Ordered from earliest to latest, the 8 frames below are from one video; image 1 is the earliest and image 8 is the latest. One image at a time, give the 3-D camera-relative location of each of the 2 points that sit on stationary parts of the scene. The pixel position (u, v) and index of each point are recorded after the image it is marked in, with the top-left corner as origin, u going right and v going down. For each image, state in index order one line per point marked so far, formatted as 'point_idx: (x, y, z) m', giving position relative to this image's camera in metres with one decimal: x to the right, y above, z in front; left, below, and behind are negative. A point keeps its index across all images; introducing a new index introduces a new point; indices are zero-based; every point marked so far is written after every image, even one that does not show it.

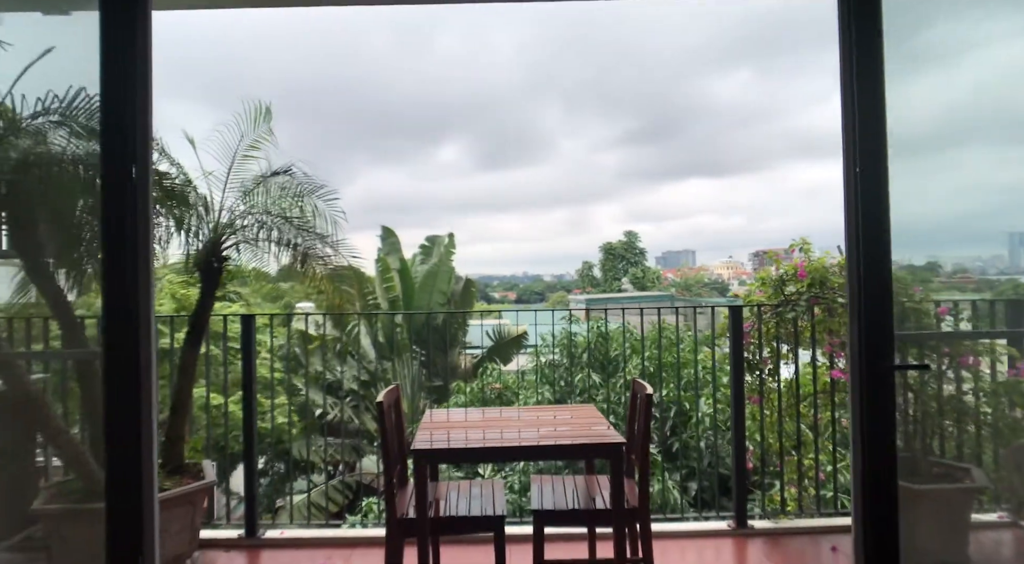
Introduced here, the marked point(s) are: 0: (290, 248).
0: (-1.2, +0.2, +3.3) m
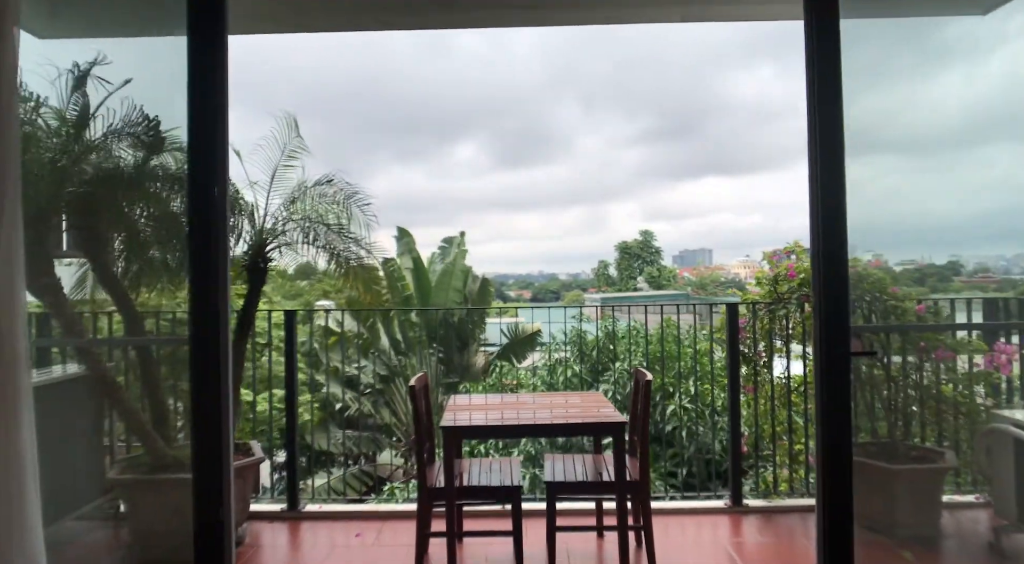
0: (-1.1, +0.2, +3.6) m
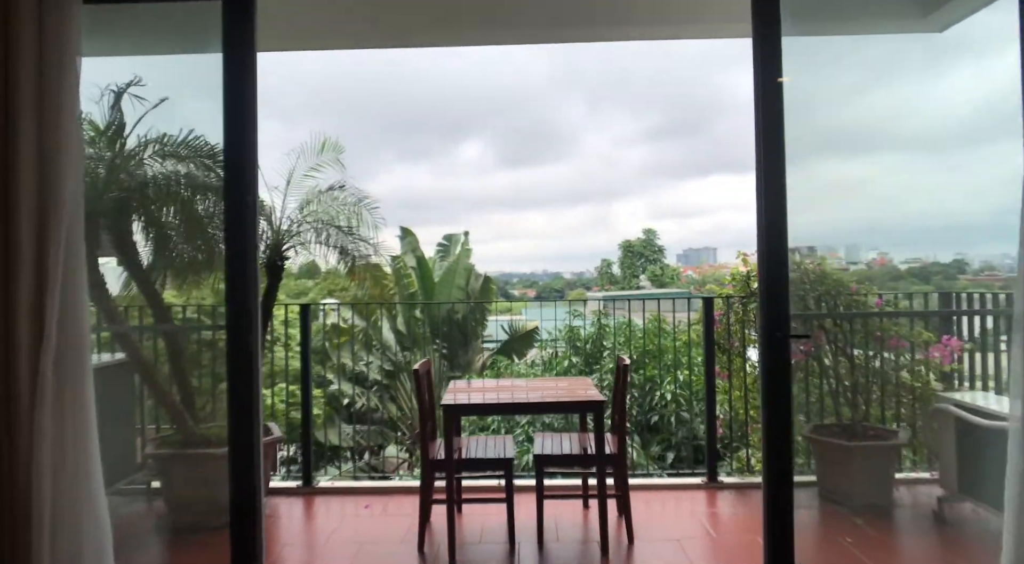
0: (-1.2, +0.2, +3.9) m
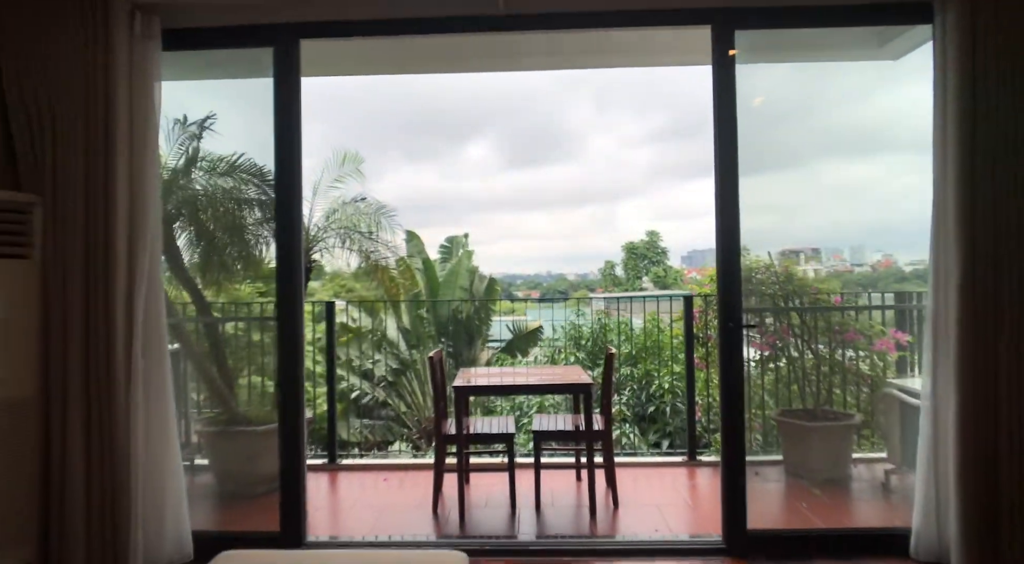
0: (-1.1, +0.2, +4.3) m
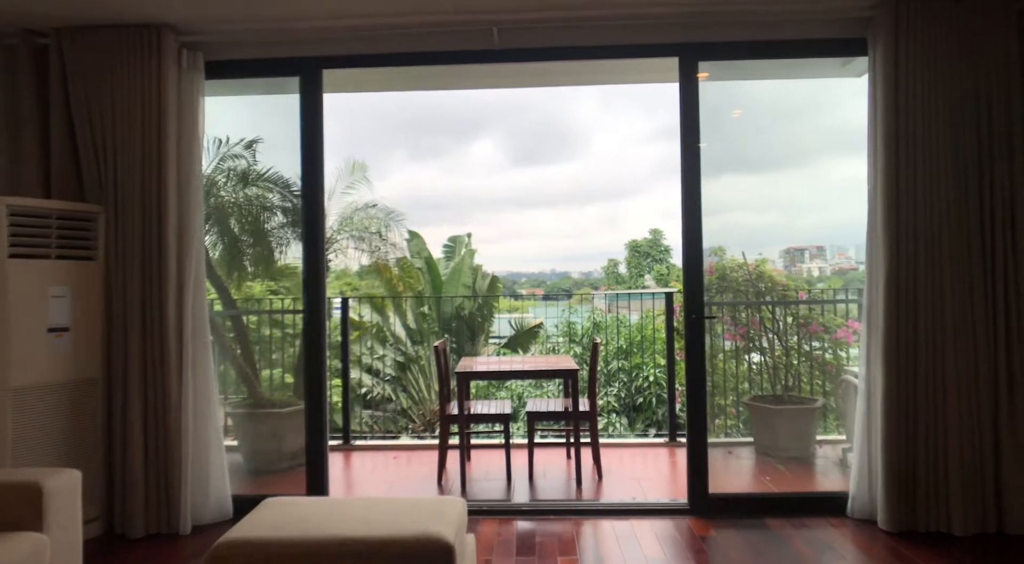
0: (-1.1, +0.2, +4.7) m
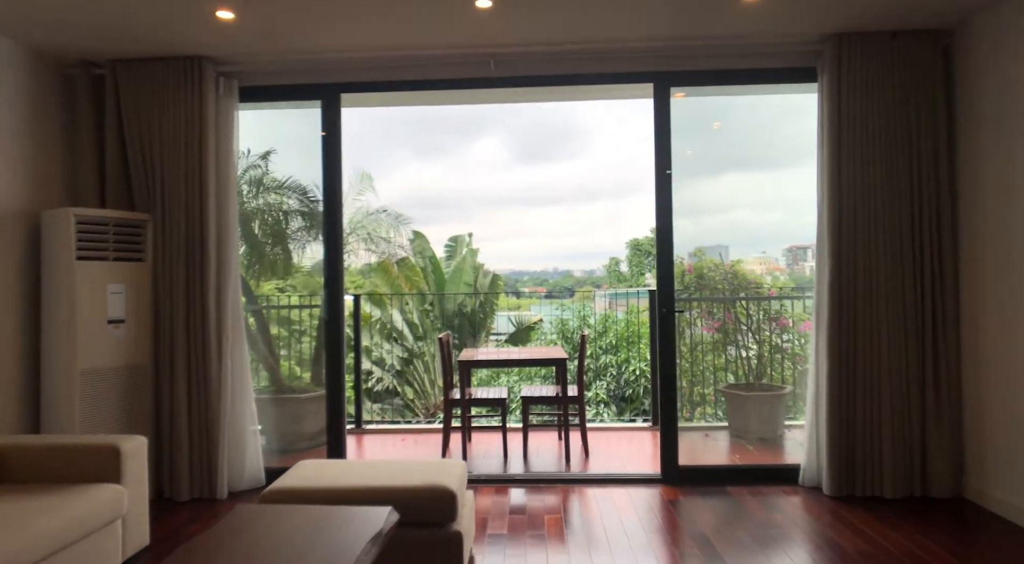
0: (-1.2, +0.2, +5.1) m
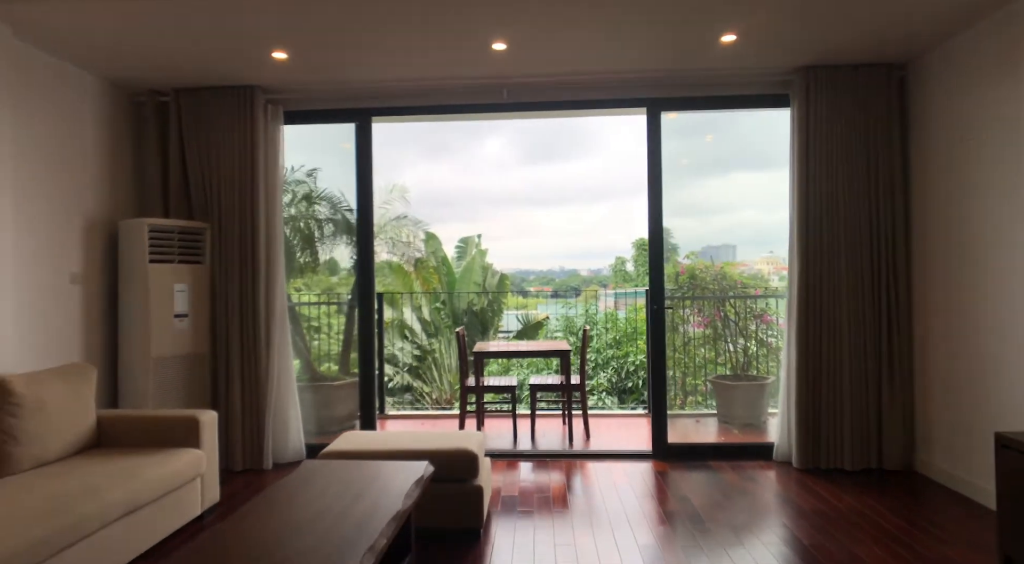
0: (-1.1, +0.3, +5.5) m
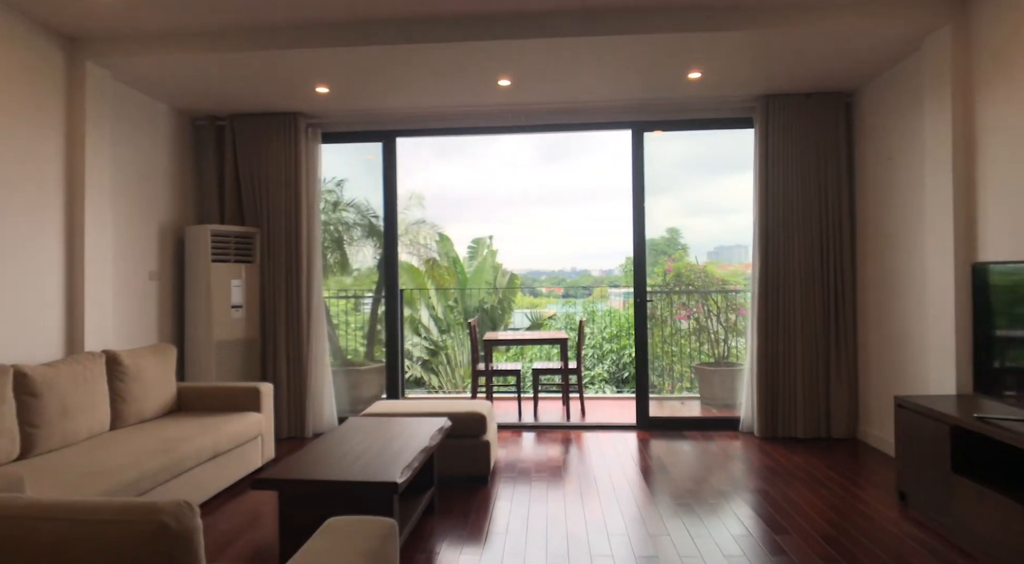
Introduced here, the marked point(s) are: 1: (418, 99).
0: (-1.0, +0.3, +6.1) m
1: (-0.6, +1.2, +3.8) m
